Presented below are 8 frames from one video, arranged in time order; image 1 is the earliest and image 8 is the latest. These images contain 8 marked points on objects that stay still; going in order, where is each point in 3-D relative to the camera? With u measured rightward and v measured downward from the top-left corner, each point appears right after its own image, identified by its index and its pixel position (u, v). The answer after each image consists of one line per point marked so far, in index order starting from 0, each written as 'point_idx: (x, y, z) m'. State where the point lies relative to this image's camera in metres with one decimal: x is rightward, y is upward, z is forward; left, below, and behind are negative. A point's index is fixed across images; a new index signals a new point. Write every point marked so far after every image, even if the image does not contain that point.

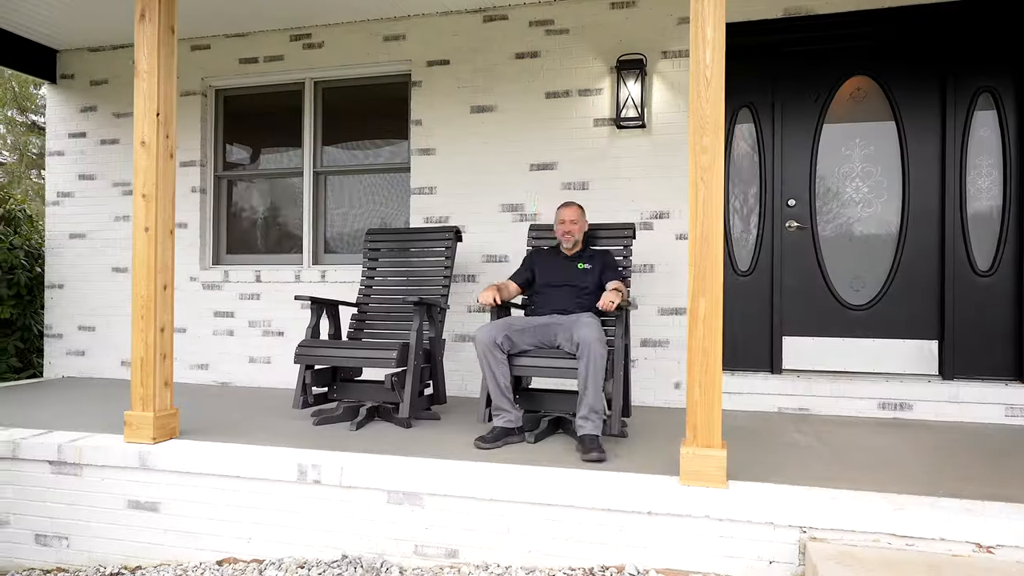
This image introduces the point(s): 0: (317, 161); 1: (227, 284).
0: (-2.0, +1.3, +4.8) m
1: (-2.9, 0.0, +4.8) m
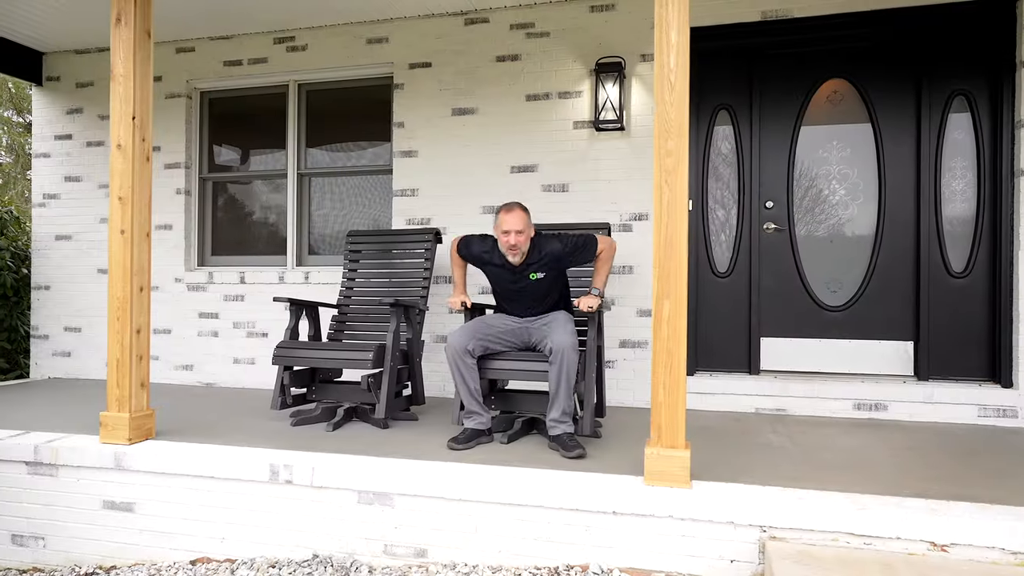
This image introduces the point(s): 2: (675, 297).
0: (-2.1, +1.3, +4.8) m
1: (-3.1, 0.0, +4.8) m
2: (+0.8, 0.0, +2.4) m
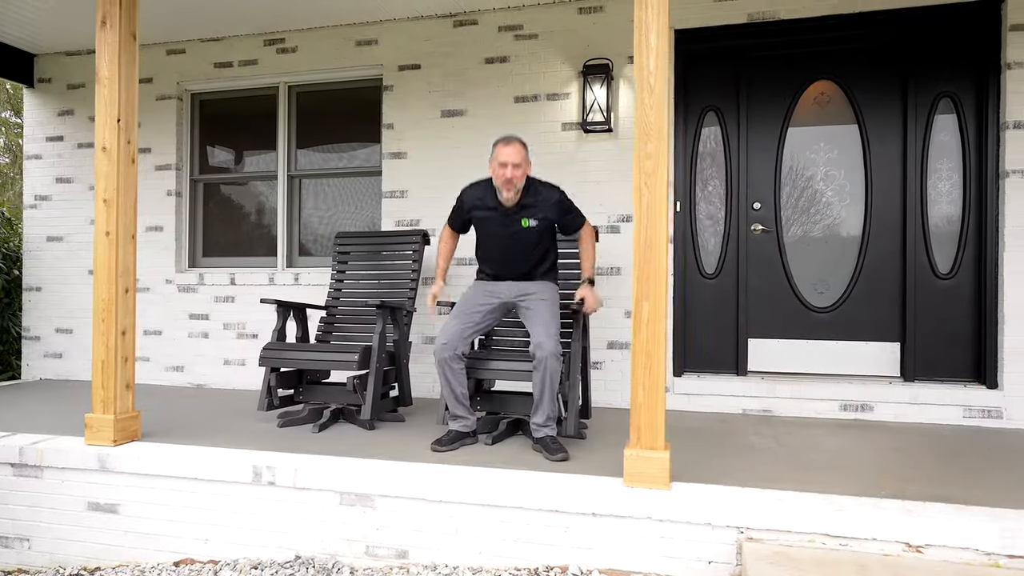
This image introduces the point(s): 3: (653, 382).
0: (-2.2, +1.3, +4.8) m
1: (-3.2, 0.0, +4.8) m
2: (+0.7, -0.1, +2.4) m
3: (+0.7, -0.5, +2.4) m
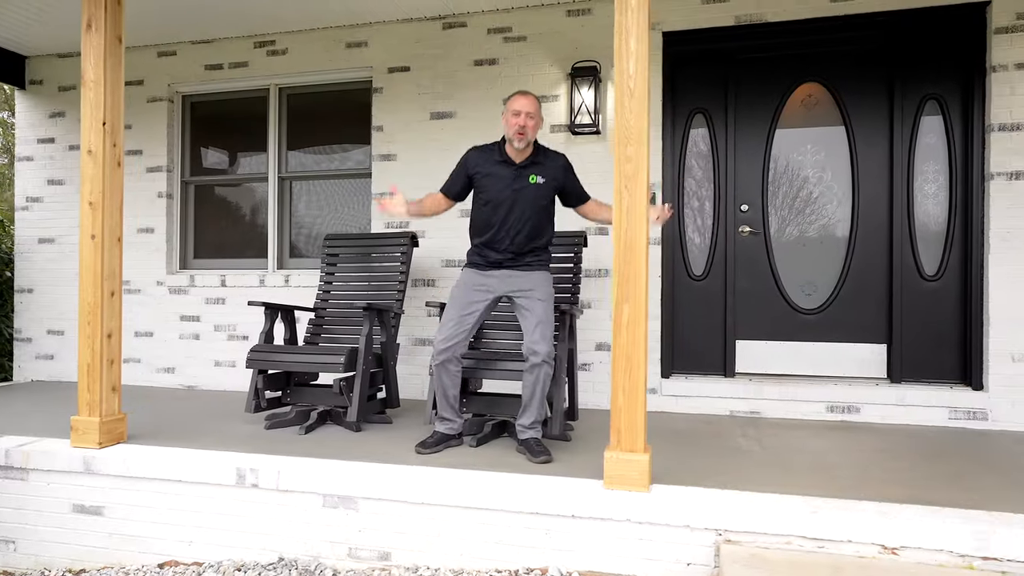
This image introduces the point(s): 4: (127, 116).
0: (-2.3, +1.2, +4.8) m
1: (-3.3, 0.0, +4.8) m
2: (+0.6, -0.1, +2.4) m
3: (+0.6, -0.5, +2.4) m
4: (-4.0, +1.8, +5.0) m
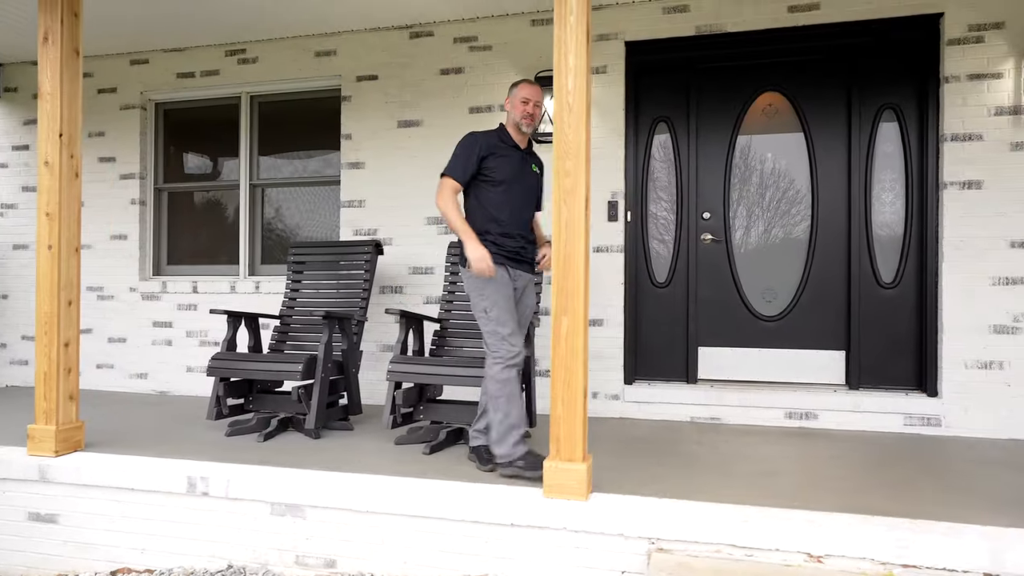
0: (-2.6, +1.2, +4.8) m
1: (-3.6, -0.1, +4.9) m
2: (+0.3, -0.1, +2.4) m
3: (+0.3, -0.6, +2.4) m
4: (-4.3, +1.7, +5.0) m
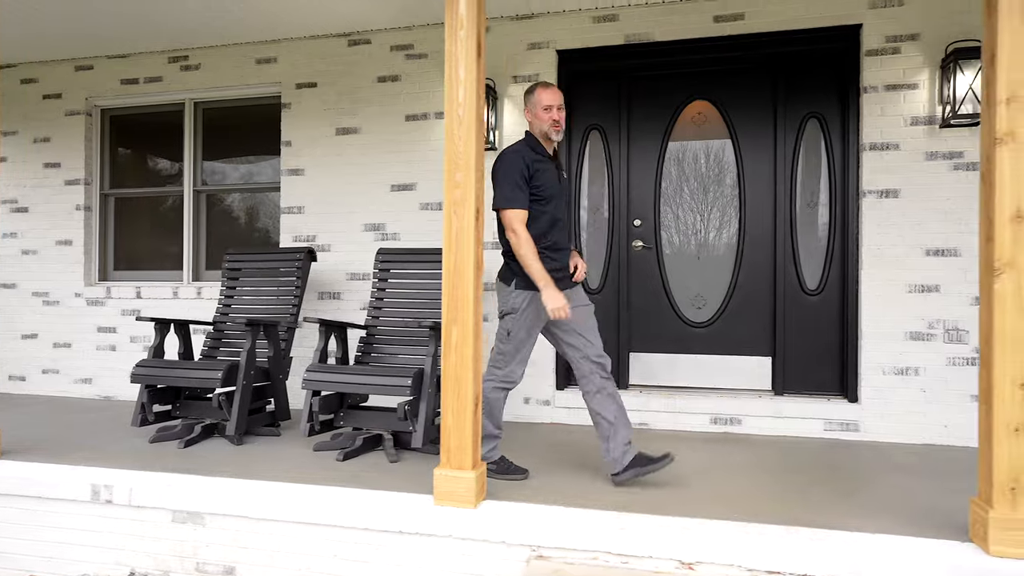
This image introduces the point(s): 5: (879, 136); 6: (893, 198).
0: (-3.2, +1.1, +4.9) m
1: (-4.1, -0.1, +4.9) m
2: (-0.3, -0.2, +2.5) m
3: (-0.3, -0.6, +2.5) m
4: (-4.9, +1.7, +5.0) m
5: (+2.8, +1.2, +3.6) m
6: (+2.9, +0.7, +3.6) m
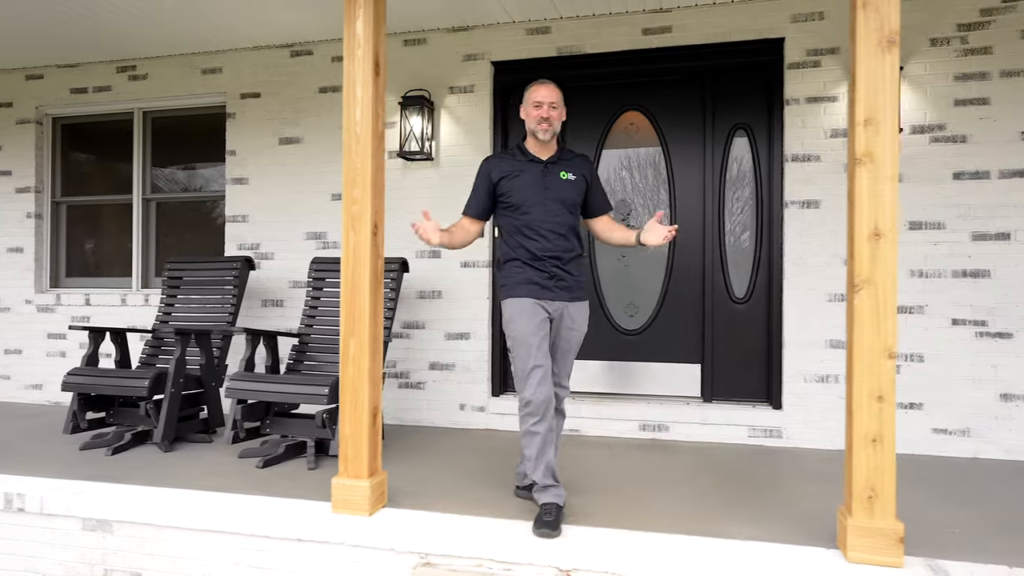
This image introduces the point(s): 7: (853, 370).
0: (-3.8, +1.0, +4.9) m
1: (-4.7, -0.2, +4.9) m
2: (-0.8, -0.3, +2.5) m
3: (-0.8, -0.7, +2.5) m
4: (-5.5, +1.6, +5.1) m
5: (+2.3, +1.1, +3.7) m
6: (+2.4, +0.6, +3.7) m
7: (+1.5, -0.4, +2.1) m
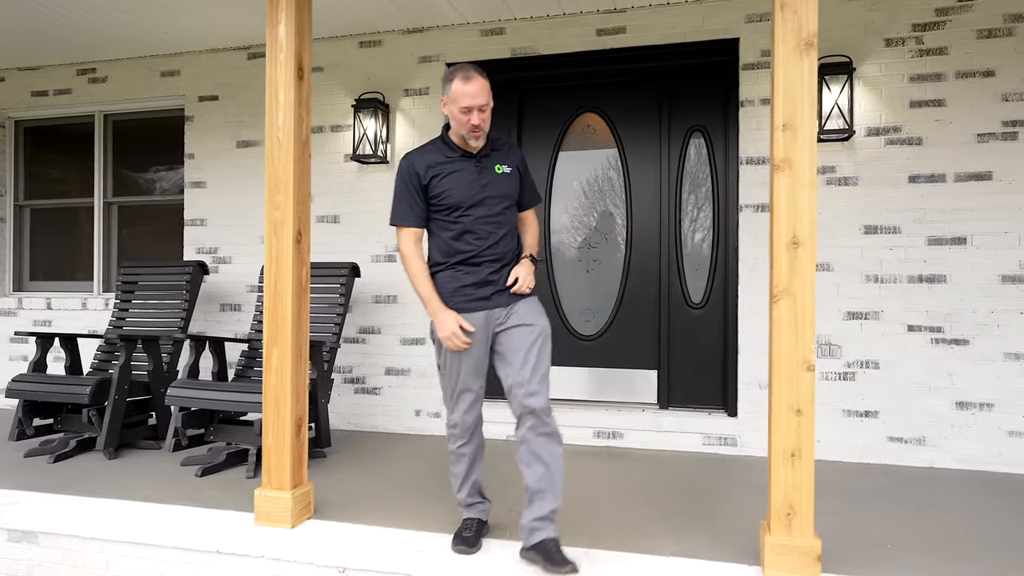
0: (-4.2, +1.0, +4.9) m
1: (-5.1, -0.2, +4.9) m
2: (-1.2, -0.3, +2.5) m
3: (-1.2, -0.7, +2.5) m
4: (-5.9, +1.6, +5.0) m
5: (+1.9, +1.1, +3.6) m
6: (+2.0, +0.6, +3.6) m
7: (+1.1, -0.4, +2.1) m
